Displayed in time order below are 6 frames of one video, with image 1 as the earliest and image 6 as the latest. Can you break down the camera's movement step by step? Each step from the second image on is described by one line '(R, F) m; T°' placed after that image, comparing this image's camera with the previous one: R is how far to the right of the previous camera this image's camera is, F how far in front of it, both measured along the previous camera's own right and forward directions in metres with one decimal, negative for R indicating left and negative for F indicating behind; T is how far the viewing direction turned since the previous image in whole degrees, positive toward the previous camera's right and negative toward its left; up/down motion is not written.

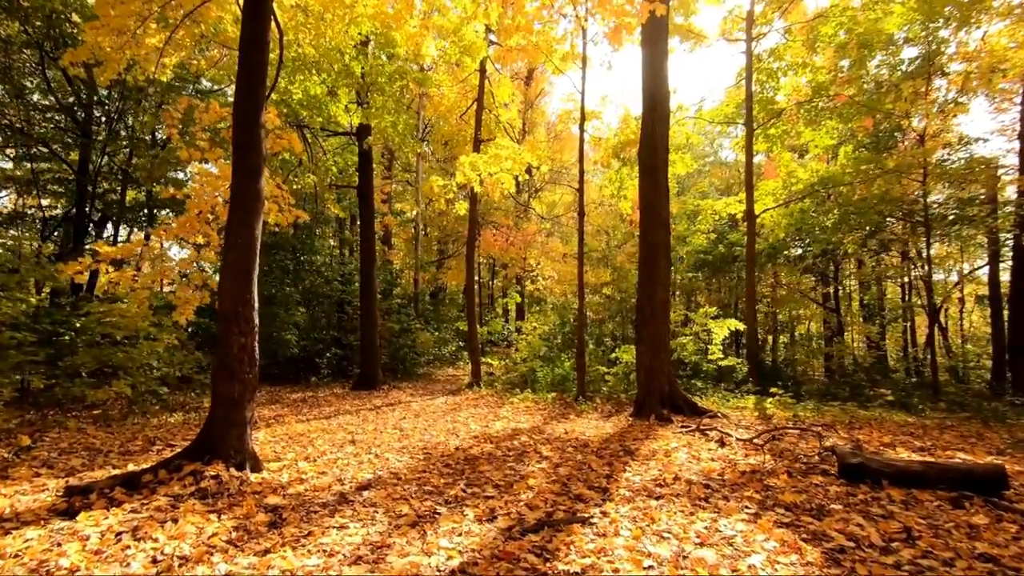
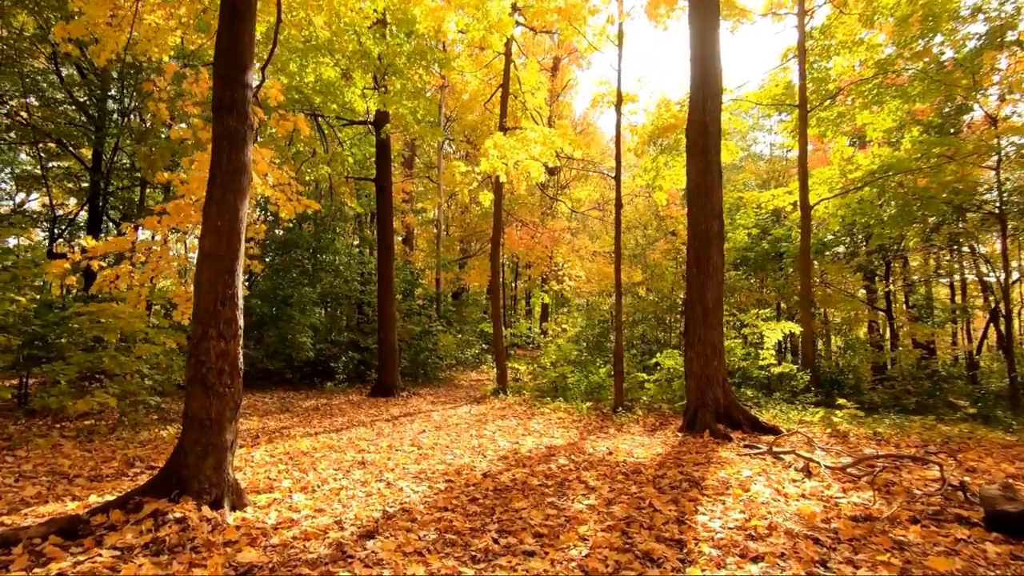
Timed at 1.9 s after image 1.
(-0.2, +0.9) m; -3°
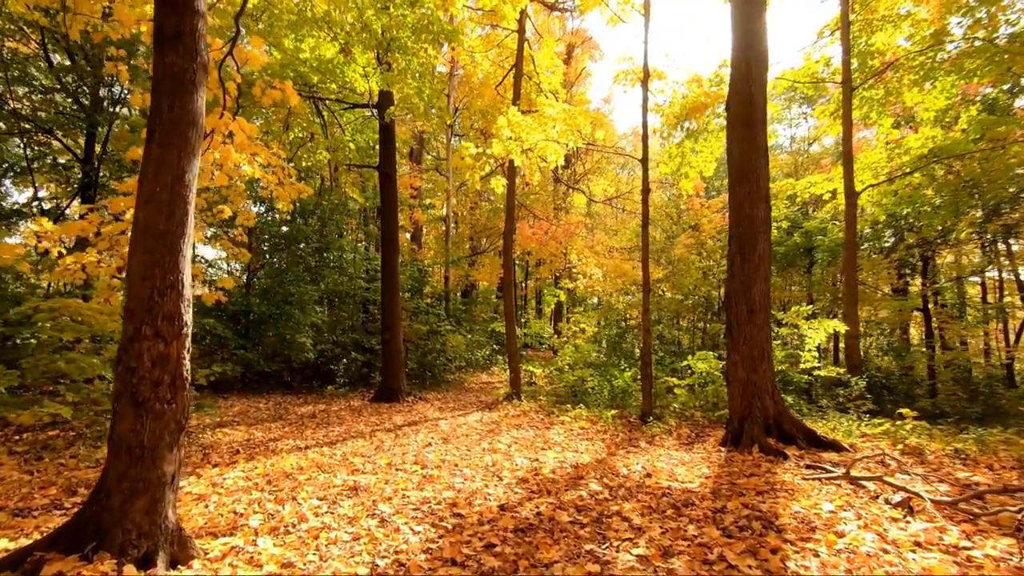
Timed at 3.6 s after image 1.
(-0.1, +0.9) m; -1°
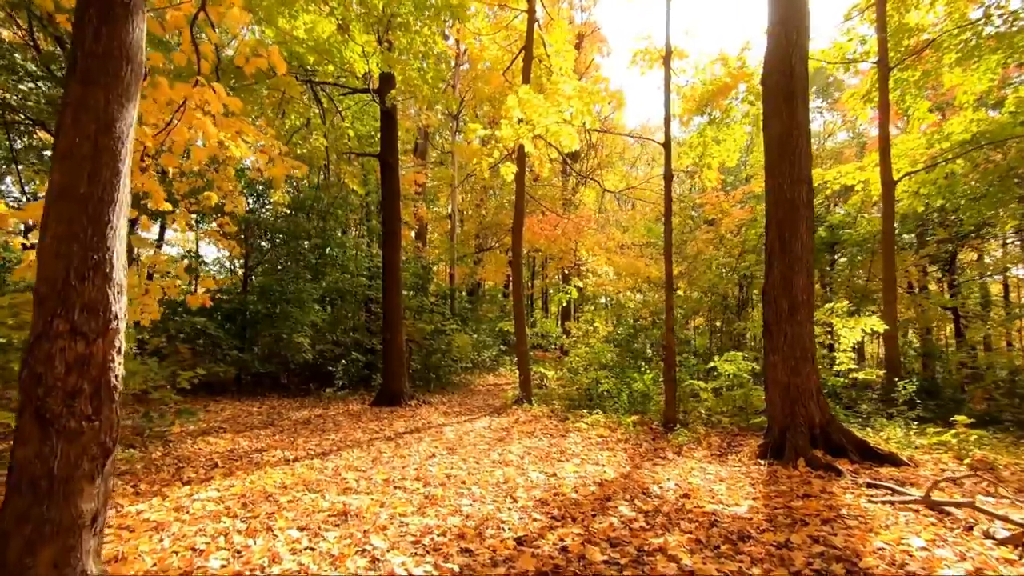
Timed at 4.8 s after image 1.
(-0.1, +0.7) m; -1°
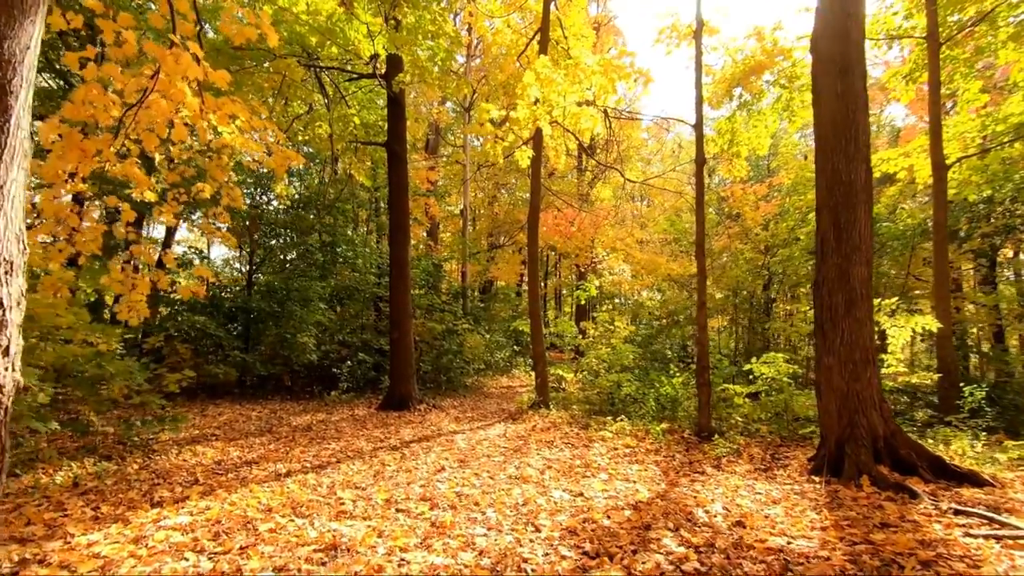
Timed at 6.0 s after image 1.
(-0.1, +0.6) m; -1°
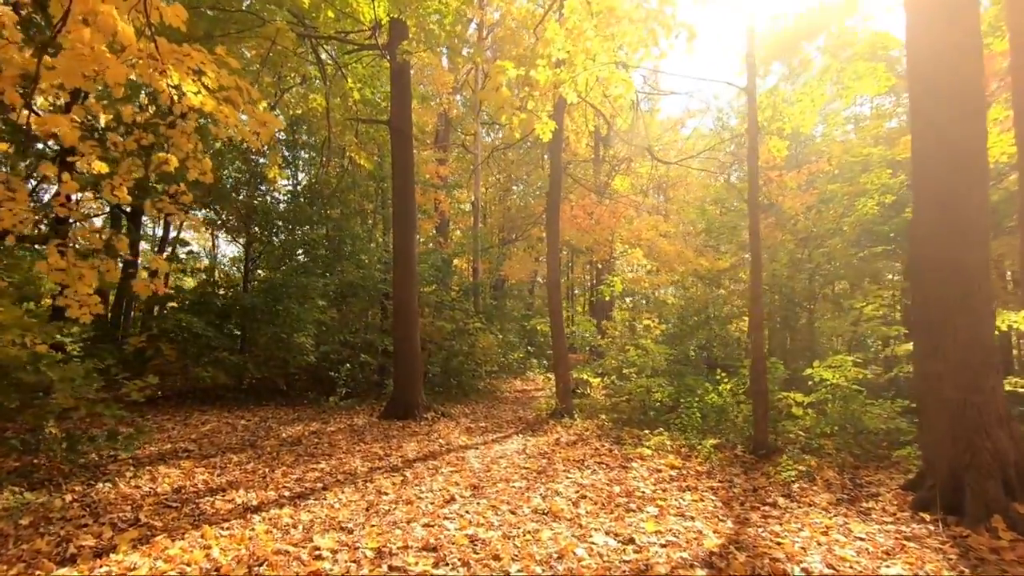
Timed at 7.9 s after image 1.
(-0.1, +1.0) m; -1°
